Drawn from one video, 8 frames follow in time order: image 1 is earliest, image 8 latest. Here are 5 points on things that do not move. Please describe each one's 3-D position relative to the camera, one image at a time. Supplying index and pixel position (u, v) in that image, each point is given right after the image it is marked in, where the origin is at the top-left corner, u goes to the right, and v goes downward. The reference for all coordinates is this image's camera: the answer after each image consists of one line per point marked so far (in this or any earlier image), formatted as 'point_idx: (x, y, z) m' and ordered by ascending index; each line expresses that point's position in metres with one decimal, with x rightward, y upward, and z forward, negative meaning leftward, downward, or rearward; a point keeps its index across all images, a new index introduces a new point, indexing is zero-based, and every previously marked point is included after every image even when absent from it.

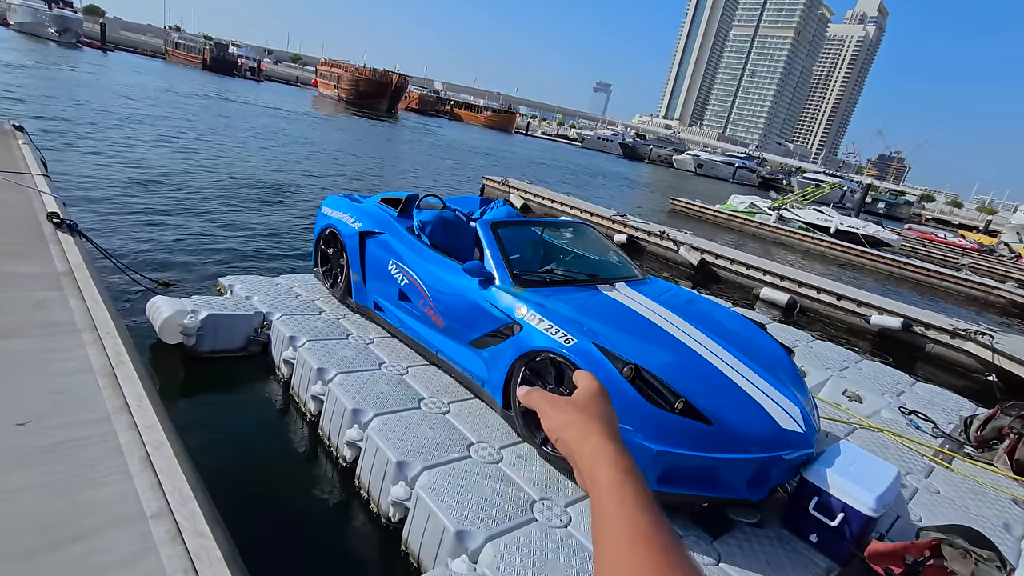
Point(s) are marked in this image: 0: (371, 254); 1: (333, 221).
0: (-1.4, +0.3, +5.2) m
1: (-2.0, +0.7, +5.8) m
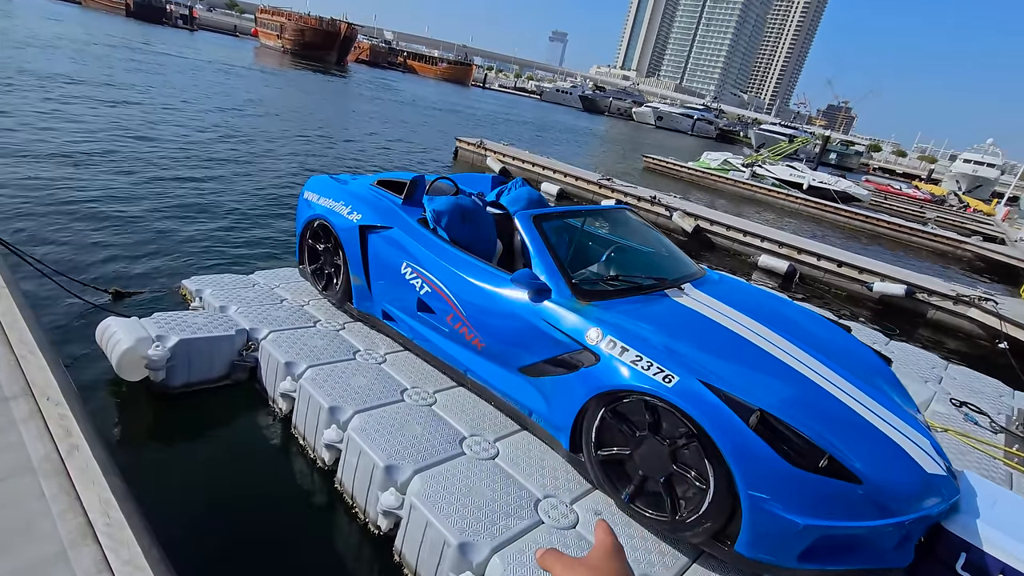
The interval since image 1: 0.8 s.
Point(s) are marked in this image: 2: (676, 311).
0: (-1.1, +0.3, +4.3) m
1: (-1.7, +0.7, +4.8) m
2: (+1.1, -0.2, +3.4) m
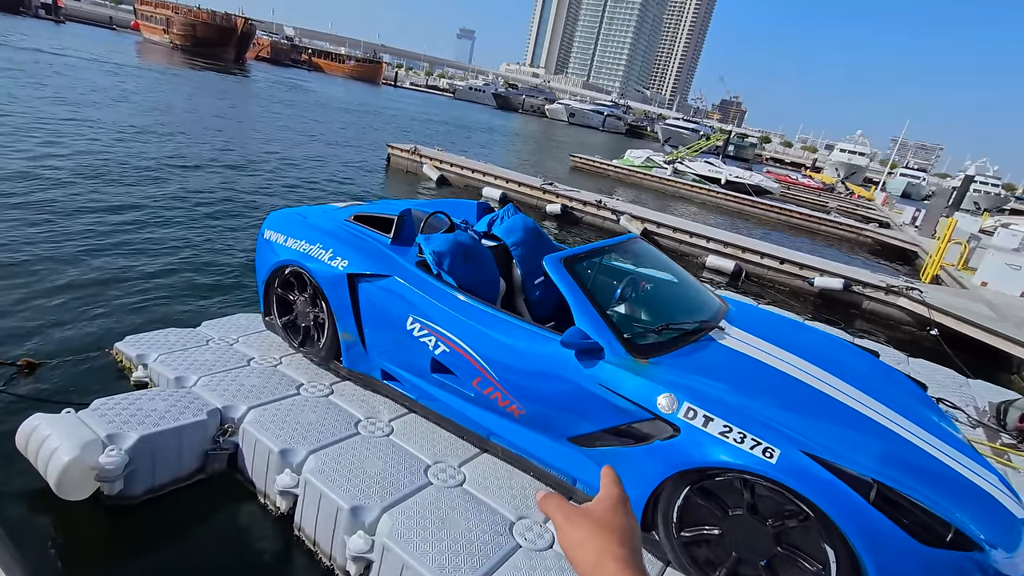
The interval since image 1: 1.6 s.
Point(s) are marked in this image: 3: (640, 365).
0: (-0.9, -0.1, +3.7) m
1: (-1.7, +0.3, +4.1) m
2: (+1.3, -0.4, +3.1) m
3: (+0.7, -0.4, +2.9) m
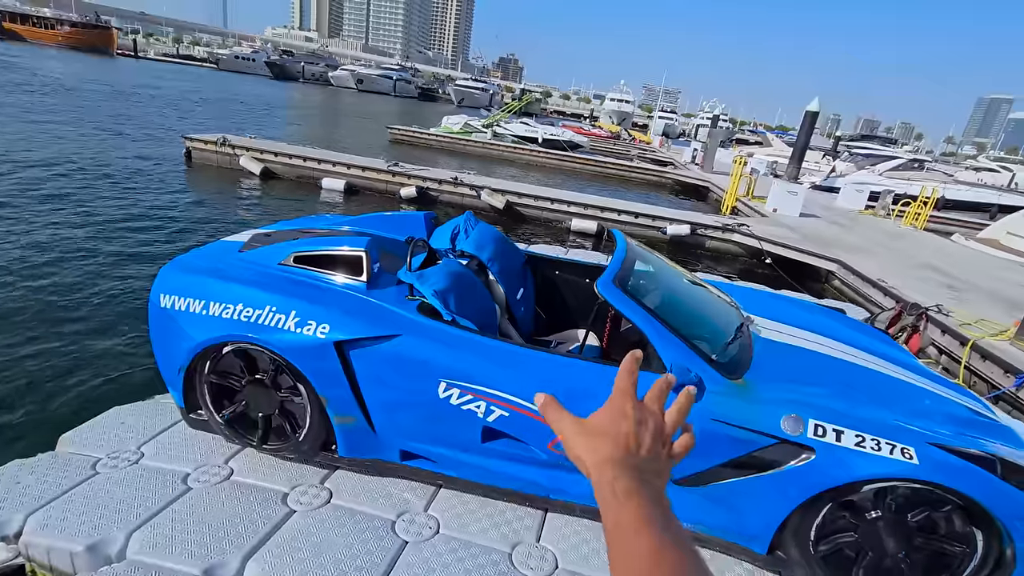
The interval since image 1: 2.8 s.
0: (-0.7, -0.5, +2.9) m
1: (-1.6, -0.2, +3.0) m
2: (+1.7, -0.4, +3.1) m
3: (+1.2, -0.5, +2.7) m
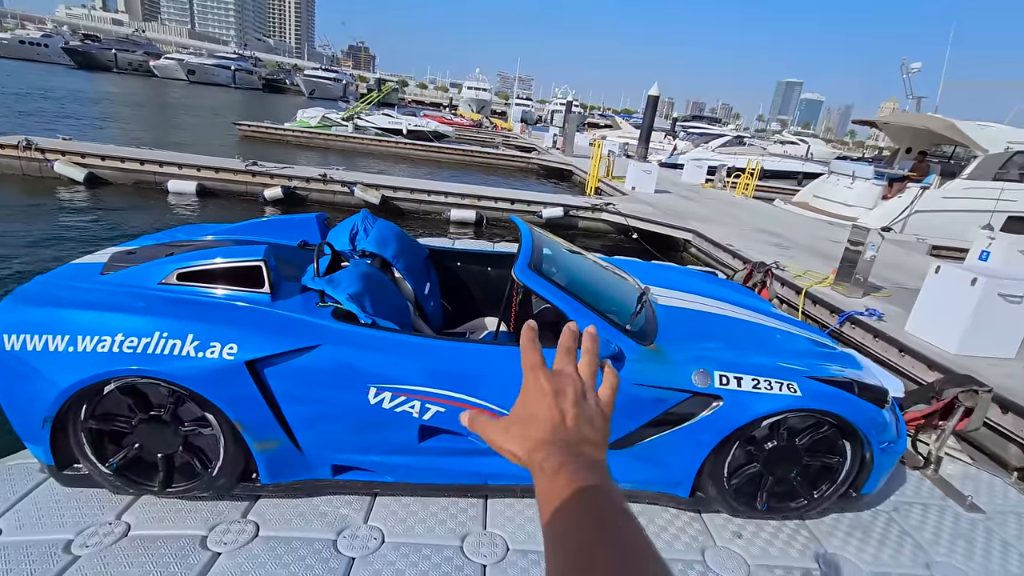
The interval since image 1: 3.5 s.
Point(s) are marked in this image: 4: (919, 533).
0: (-1.1, -0.5, +2.7) m
1: (-2.0, -0.4, +2.6) m
2: (+1.2, -0.2, +3.5) m
3: (+0.8, -0.3, +2.9) m
4: (+2.4, -1.5, +3.2) m
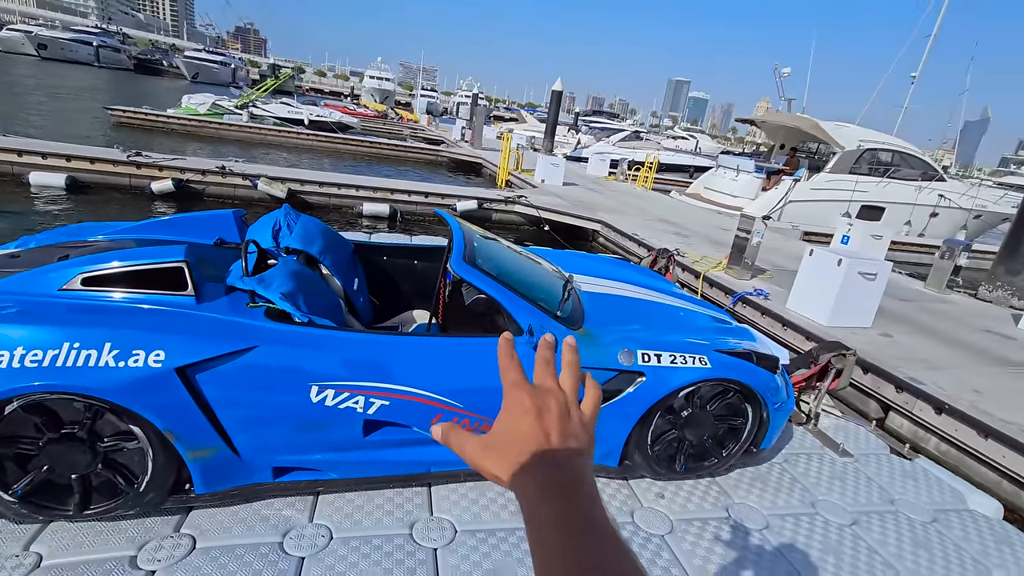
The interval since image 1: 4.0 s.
0: (-1.4, -0.5, +2.7) m
1: (-2.2, -0.4, +2.4) m
2: (+0.7, -0.1, +3.8) m
3: (+0.4, -0.3, +3.2) m
4: (+2.1, -1.3, +3.7) m
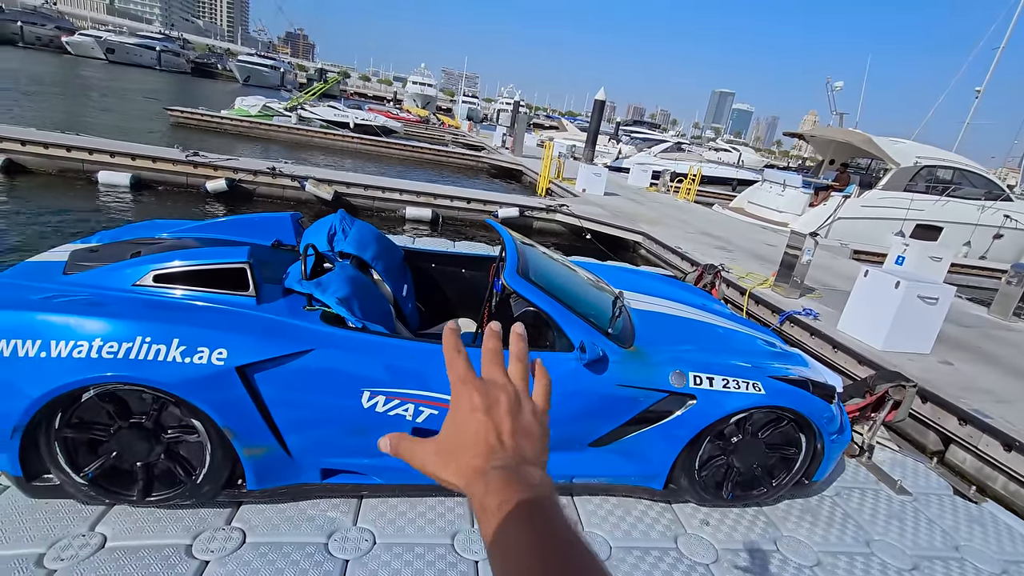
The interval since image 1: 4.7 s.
0: (-1.1, -0.6, +2.7) m
1: (-2.0, -0.4, +2.5) m
2: (+1.0, -0.2, +3.7) m
3: (+0.7, -0.4, +3.1) m
4: (+2.3, -1.5, +3.5) m
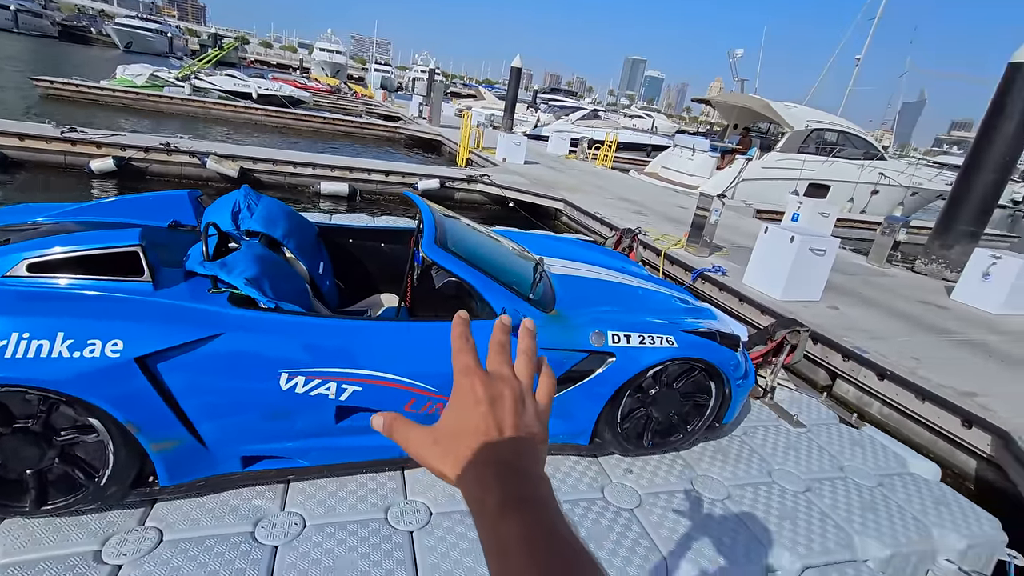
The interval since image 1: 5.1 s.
0: (-1.5, -0.5, +2.6) m
1: (-2.3, -0.4, +2.2) m
2: (+0.5, 0.0, +3.8) m
3: (+0.3, -0.2, +3.2) m
4: (+1.9, -1.2, +3.9) m
